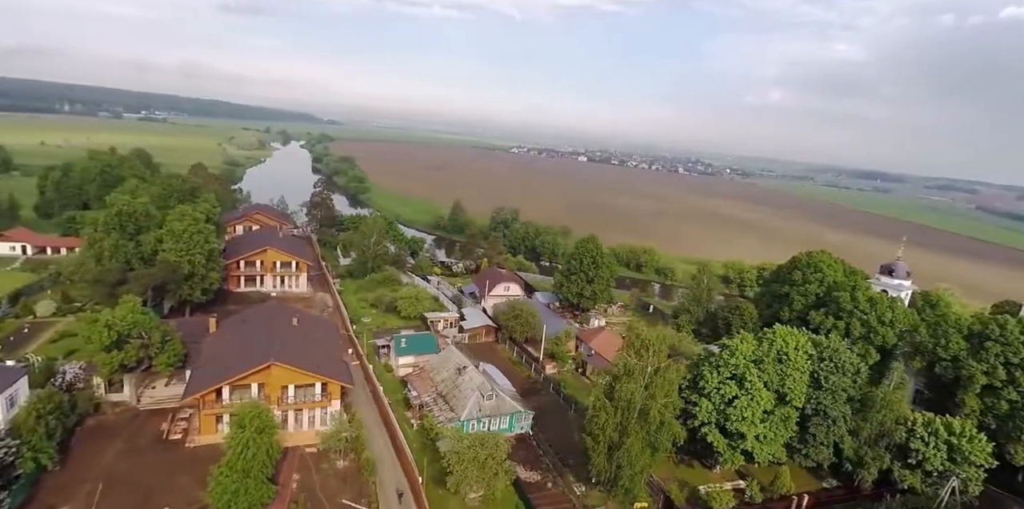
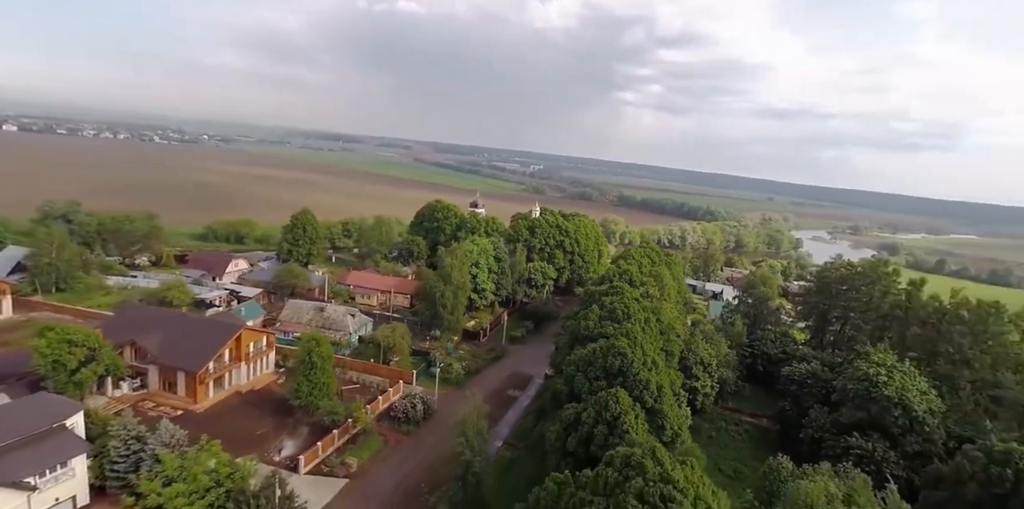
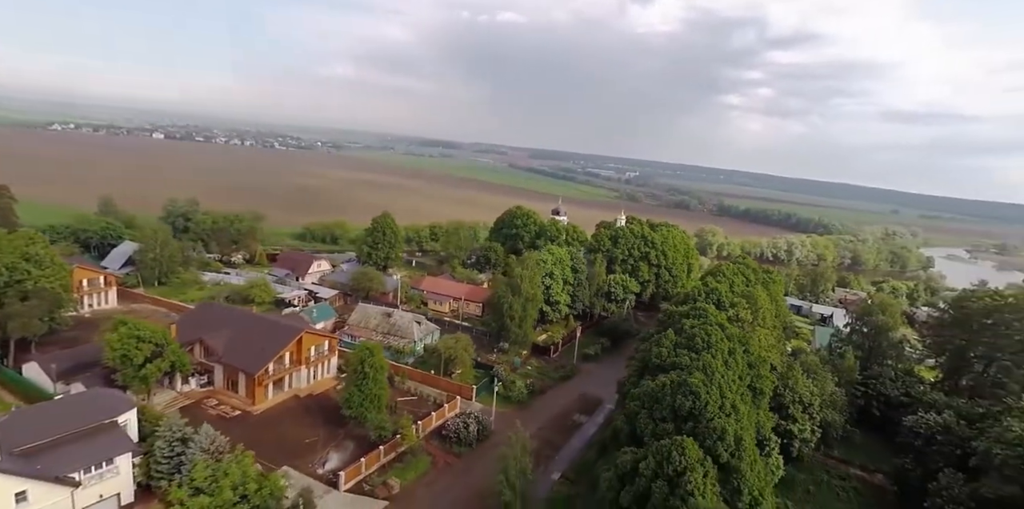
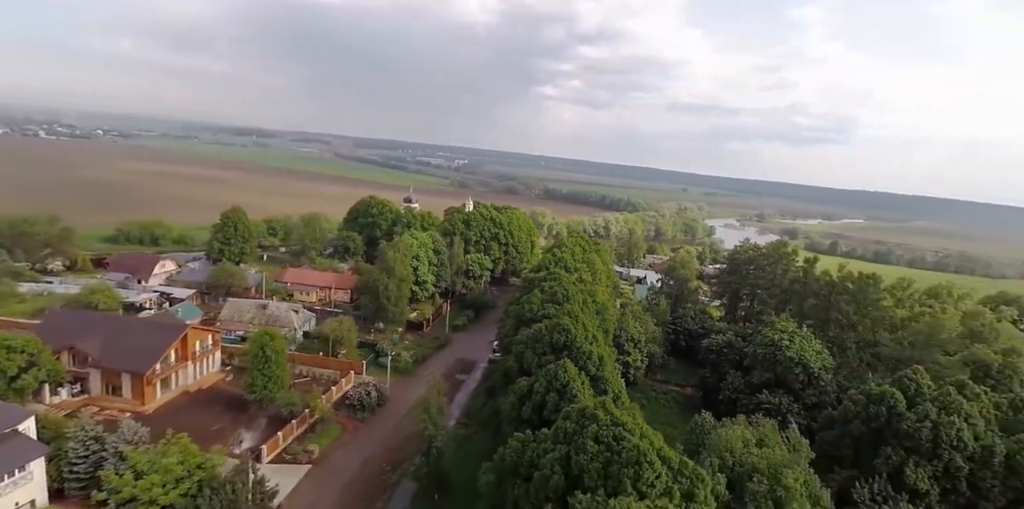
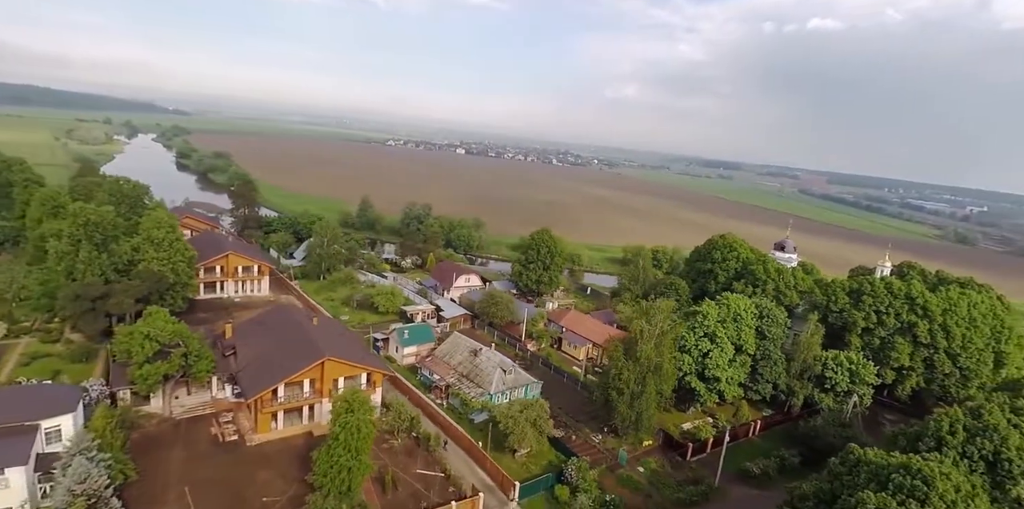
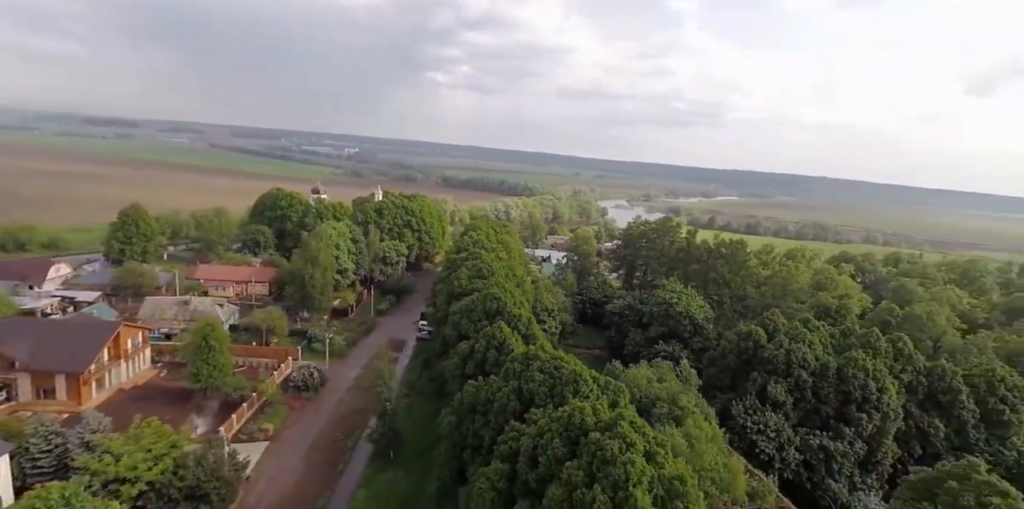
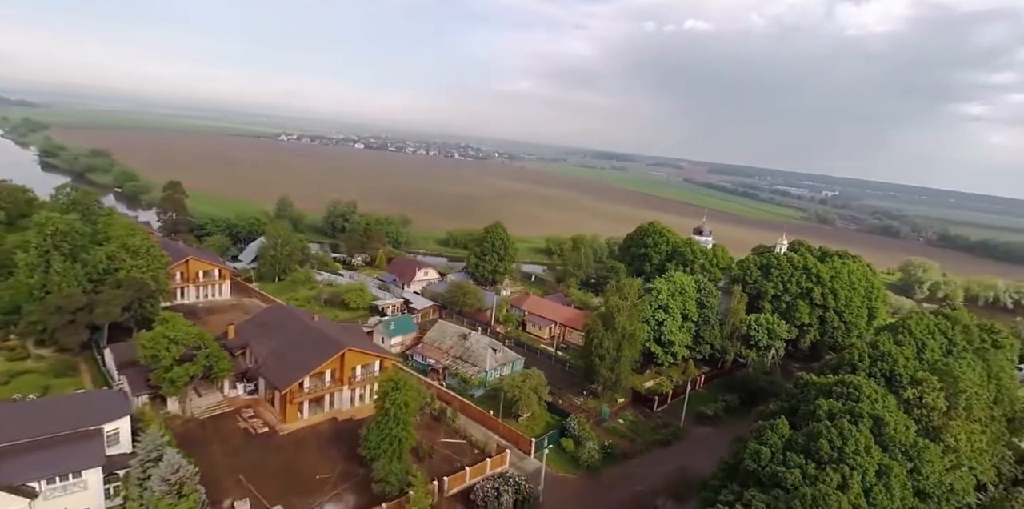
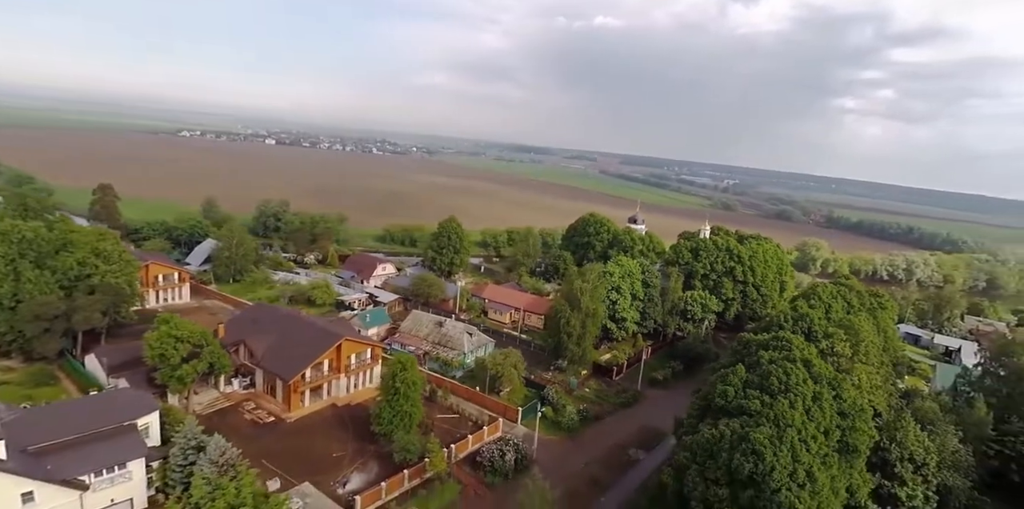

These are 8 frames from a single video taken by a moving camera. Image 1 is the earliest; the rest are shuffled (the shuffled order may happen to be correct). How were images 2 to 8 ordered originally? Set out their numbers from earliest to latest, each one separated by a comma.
5, 7, 8, 3, 2, 4, 6
